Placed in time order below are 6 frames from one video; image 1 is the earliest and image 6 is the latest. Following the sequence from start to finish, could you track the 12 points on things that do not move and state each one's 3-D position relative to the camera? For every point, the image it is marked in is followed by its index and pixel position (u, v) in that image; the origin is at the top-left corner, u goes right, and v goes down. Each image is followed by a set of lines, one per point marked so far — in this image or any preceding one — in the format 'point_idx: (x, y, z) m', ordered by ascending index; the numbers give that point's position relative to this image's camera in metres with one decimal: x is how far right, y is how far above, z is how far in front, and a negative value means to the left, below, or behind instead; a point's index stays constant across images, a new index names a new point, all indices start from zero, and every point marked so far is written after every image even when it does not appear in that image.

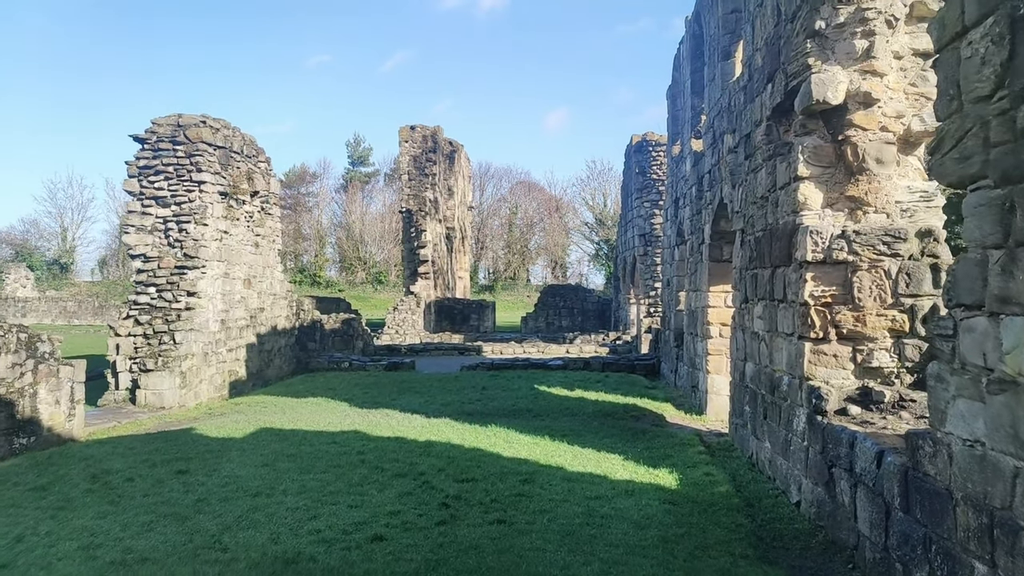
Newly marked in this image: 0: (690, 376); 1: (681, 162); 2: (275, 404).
0: (+1.5, -0.8, +9.1) m
1: (+1.7, +1.2, +10.4) m
2: (-1.9, -1.0, +8.6) m
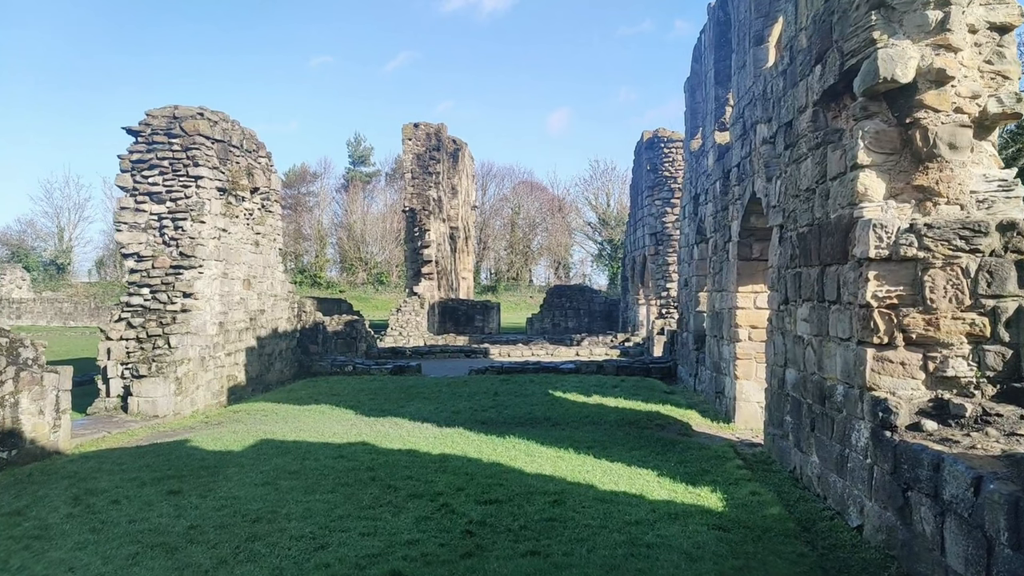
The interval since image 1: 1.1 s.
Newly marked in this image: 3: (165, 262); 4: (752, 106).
0: (+1.6, -0.8, +8.7) m
1: (+1.8, +1.2, +9.9) m
2: (-1.8, -1.0, +8.2) m
3: (-2.9, +0.2, +8.7) m
4: (+1.6, +1.2, +6.9) m
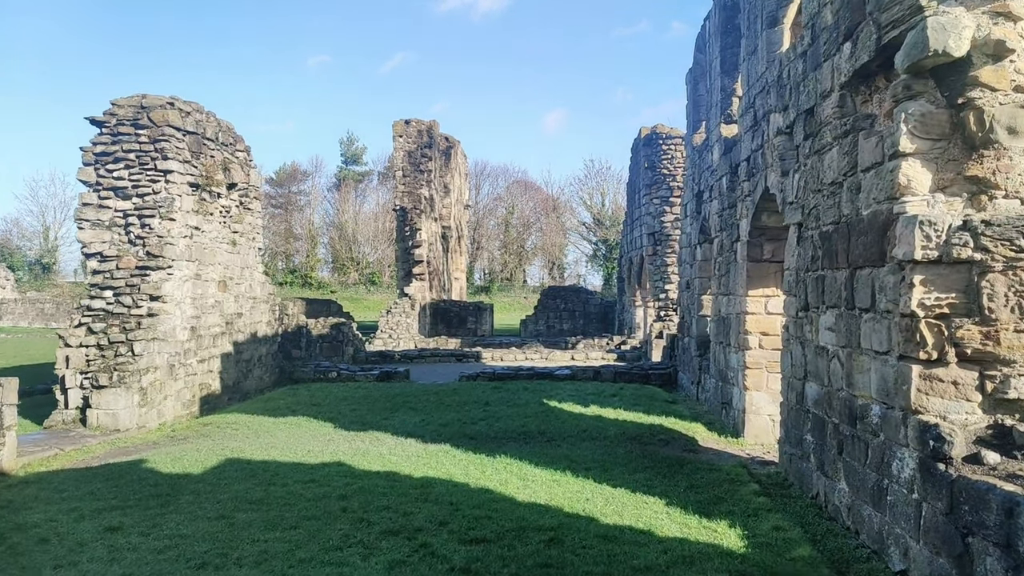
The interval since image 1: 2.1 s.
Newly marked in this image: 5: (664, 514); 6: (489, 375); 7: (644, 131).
0: (+1.6, -0.8, +8.1) m
1: (+1.7, +1.2, +9.3) m
2: (-1.9, -1.0, +7.6) m
3: (-2.9, +0.2, +8.1) m
4: (+1.5, +1.2, +6.3) m
5: (+0.6, -0.9, +4.3) m
6: (-0.3, -0.9, +11.5) m
7: (+2.1, +2.6, +17.1) m
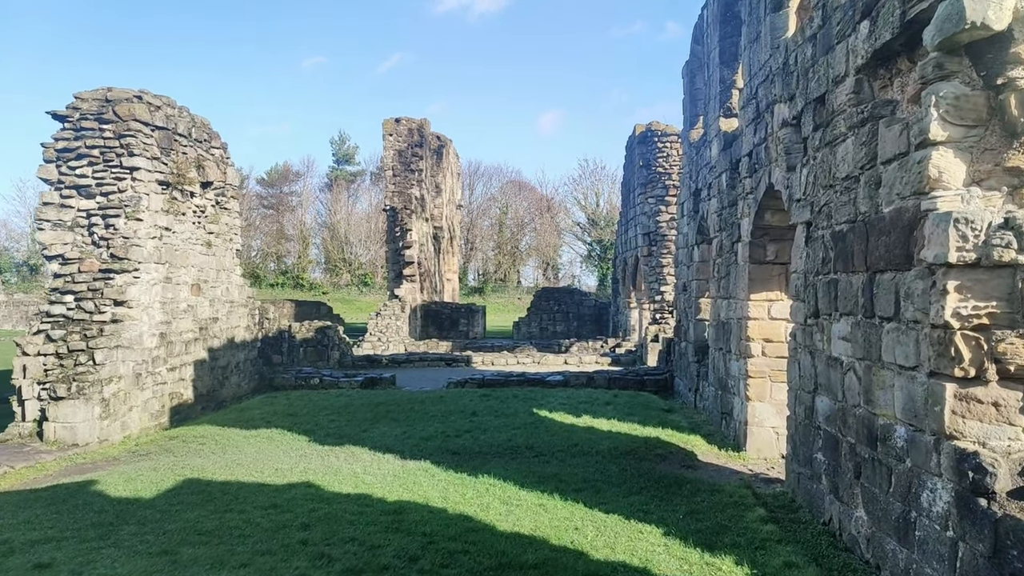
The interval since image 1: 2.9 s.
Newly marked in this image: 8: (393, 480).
0: (+1.5, -0.8, +7.7) m
1: (+1.6, +1.2, +8.9) m
2: (-2.0, -1.0, +7.1) m
3: (-3.0, +0.2, +7.7) m
4: (+1.4, +1.1, +5.9) m
5: (+0.5, -0.9, +3.8) m
6: (-0.4, -1.0, +11.1) m
7: (+2.0, +2.5, +16.7) m
8: (-0.6, -1.0, +5.3) m
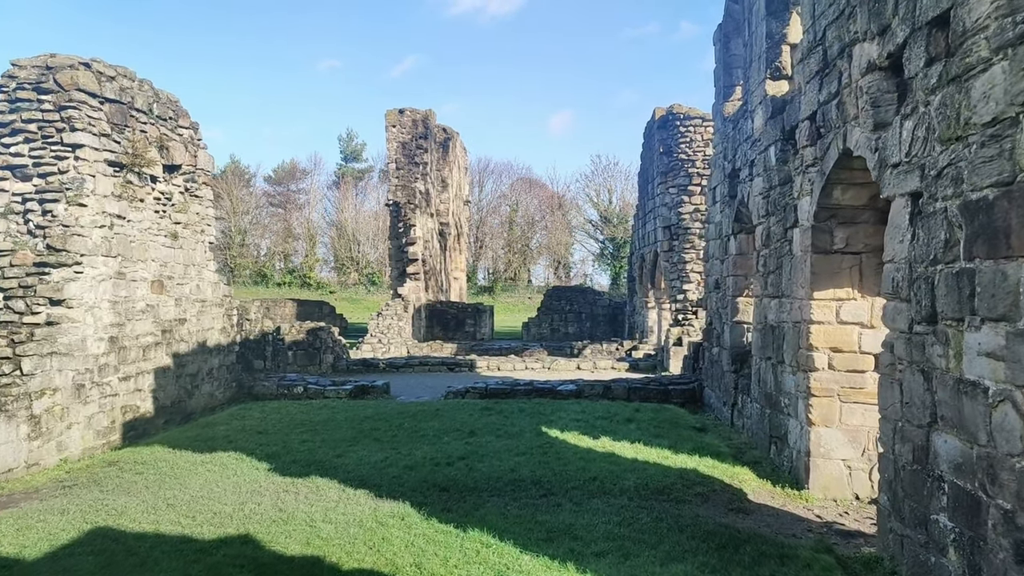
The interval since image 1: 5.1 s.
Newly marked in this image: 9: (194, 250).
0: (+1.5, -0.8, +6.4) m
1: (+1.7, +1.2, +7.6) m
2: (-1.9, -1.0, +5.9) m
3: (-3.0, +0.2, +6.4) m
4: (+1.4, +1.2, +4.6) m
5: (+0.5, -0.9, +2.6) m
6: (-0.3, -1.0, +9.8) m
7: (+2.1, +2.5, +15.4) m
8: (-0.6, -0.9, +4.1) m
9: (-2.7, +0.3, +9.0) m
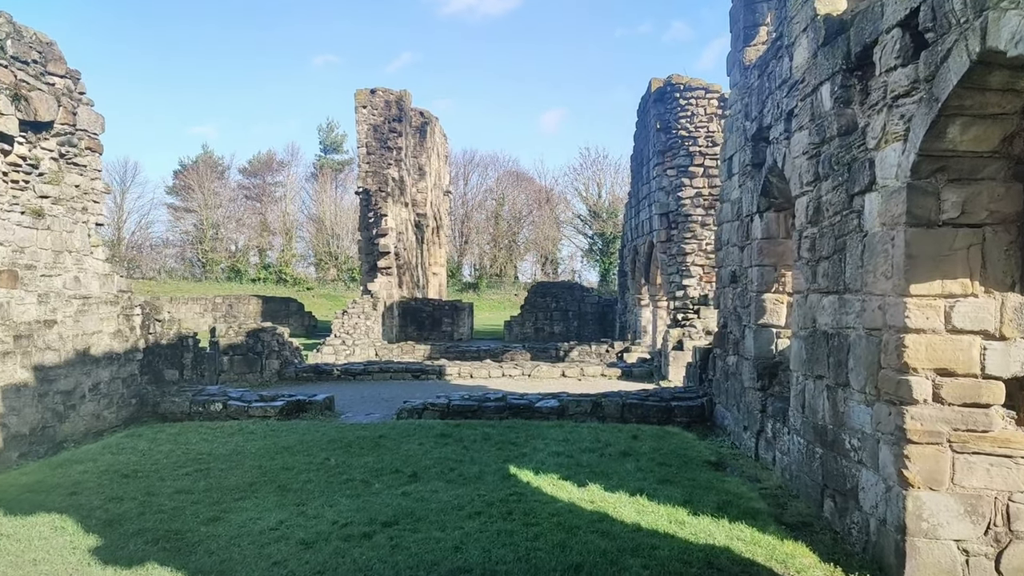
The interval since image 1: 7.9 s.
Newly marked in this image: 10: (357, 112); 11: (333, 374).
0: (+1.3, -0.8, +4.6) m
1: (+1.4, +1.2, +5.8) m
2: (-2.1, -1.0, +4.0) m
3: (-3.2, +0.2, +4.6) m
4: (+1.3, +1.2, +2.8) m
5: (+0.4, -0.9, +0.8) m
6: (-0.5, -0.9, +8.0) m
7: (+1.8, +2.6, +13.6) m
8: (-0.8, -0.9, +2.2) m
9: (-2.9, +0.4, +7.1) m
10: (-2.8, +3.2, +19.0) m
11: (-2.0, -0.9, +11.5) m
